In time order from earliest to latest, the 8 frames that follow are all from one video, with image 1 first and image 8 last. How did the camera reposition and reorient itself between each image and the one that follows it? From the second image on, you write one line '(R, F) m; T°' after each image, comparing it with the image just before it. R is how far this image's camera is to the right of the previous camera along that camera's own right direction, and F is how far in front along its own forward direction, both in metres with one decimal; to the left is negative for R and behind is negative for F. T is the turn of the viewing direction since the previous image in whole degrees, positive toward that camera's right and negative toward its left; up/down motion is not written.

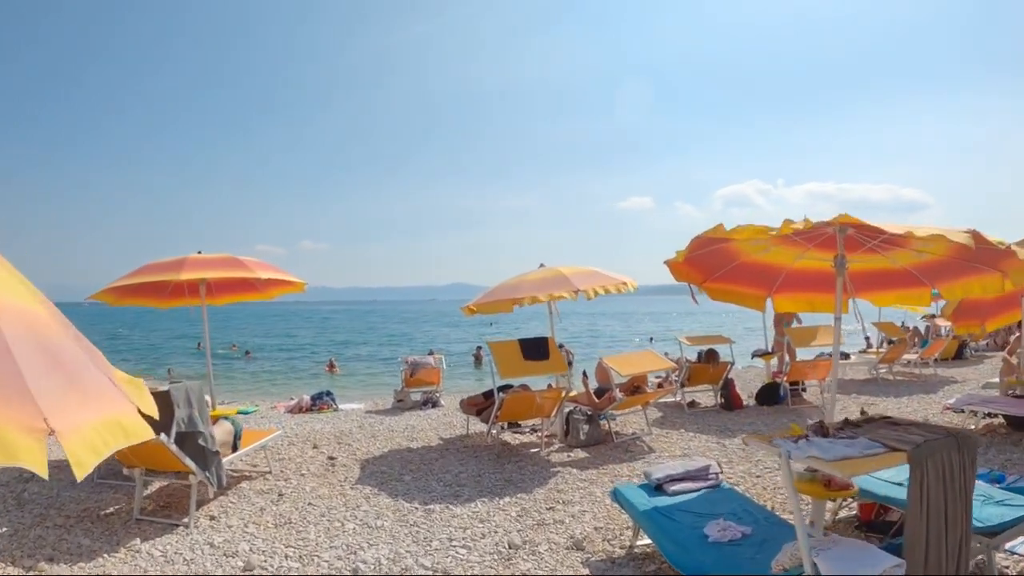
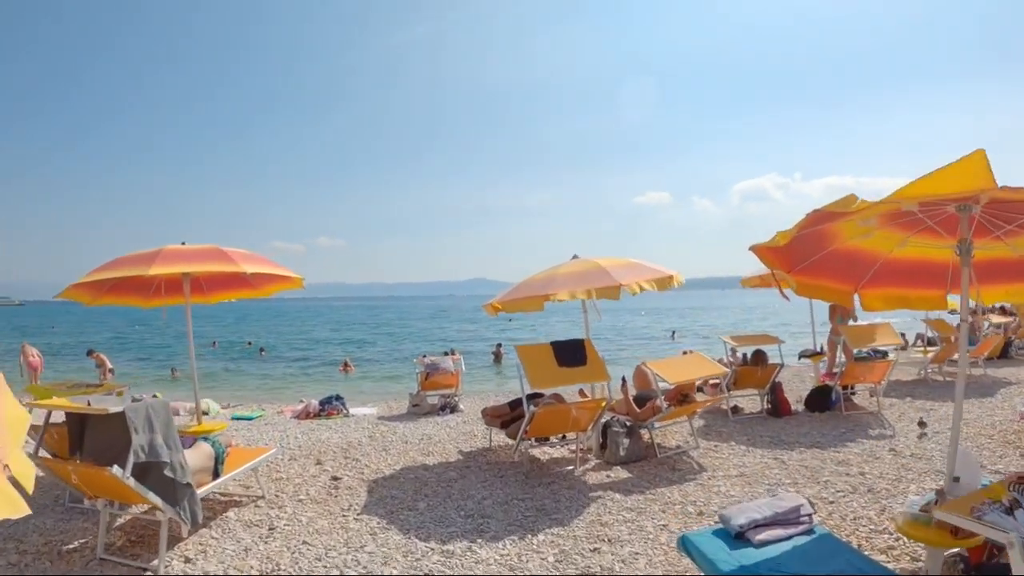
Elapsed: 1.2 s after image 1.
(-0.1, +1.0) m; -2°
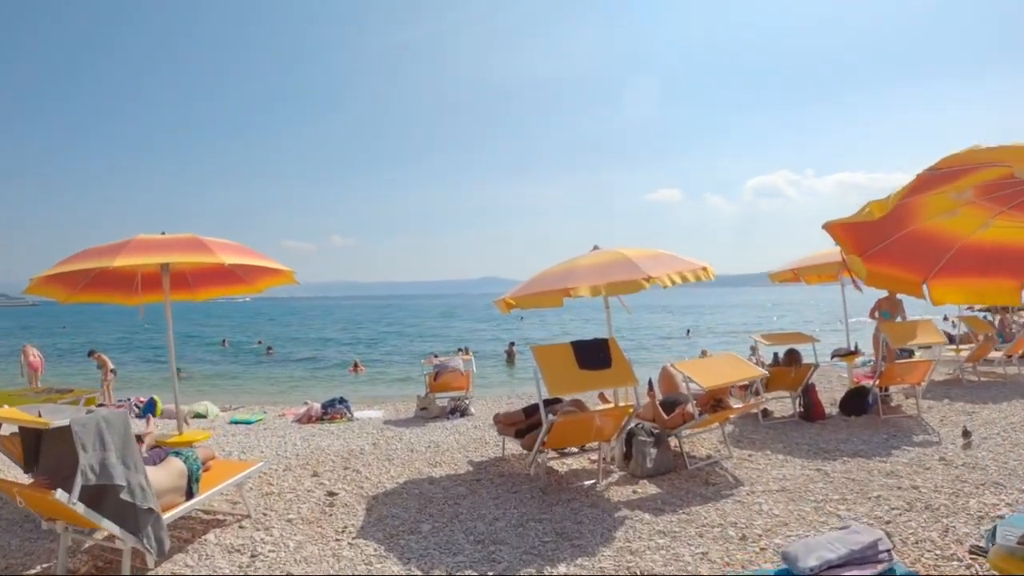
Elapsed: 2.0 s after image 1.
(0.0, +0.6) m; -1°
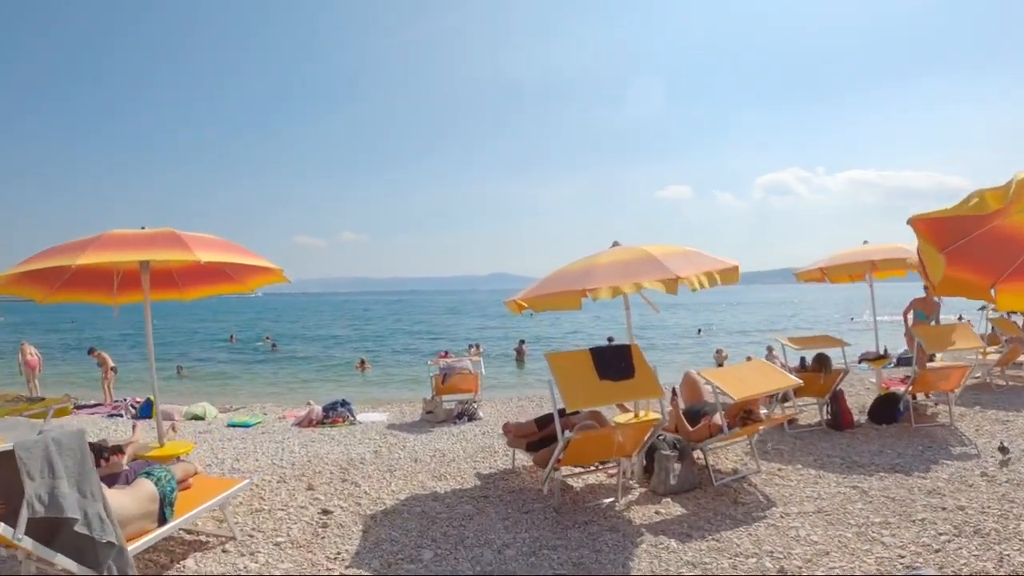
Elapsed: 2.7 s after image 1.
(0.0, +0.5) m; -1°
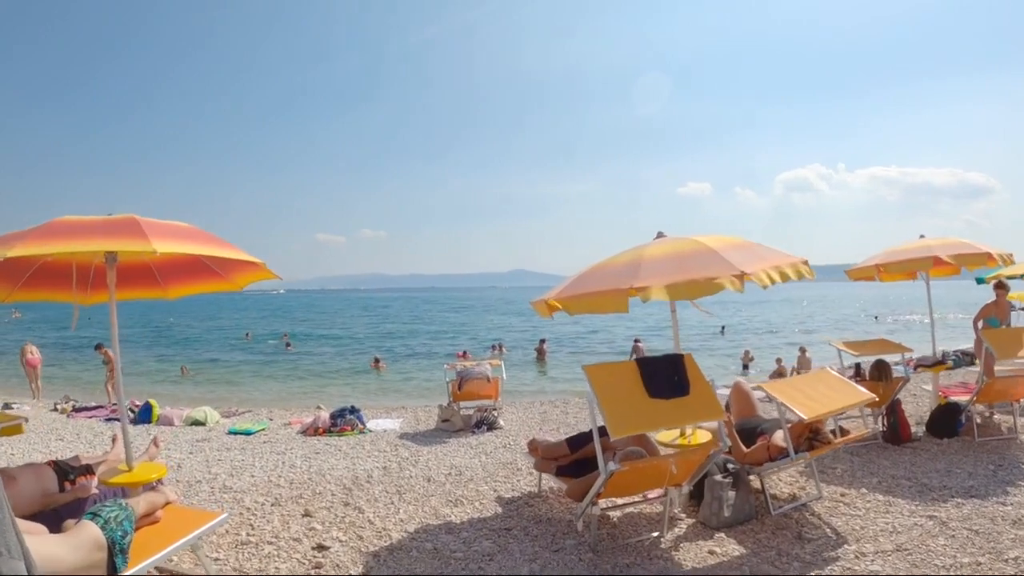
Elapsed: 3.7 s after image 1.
(-0.1, +0.8) m; -2°
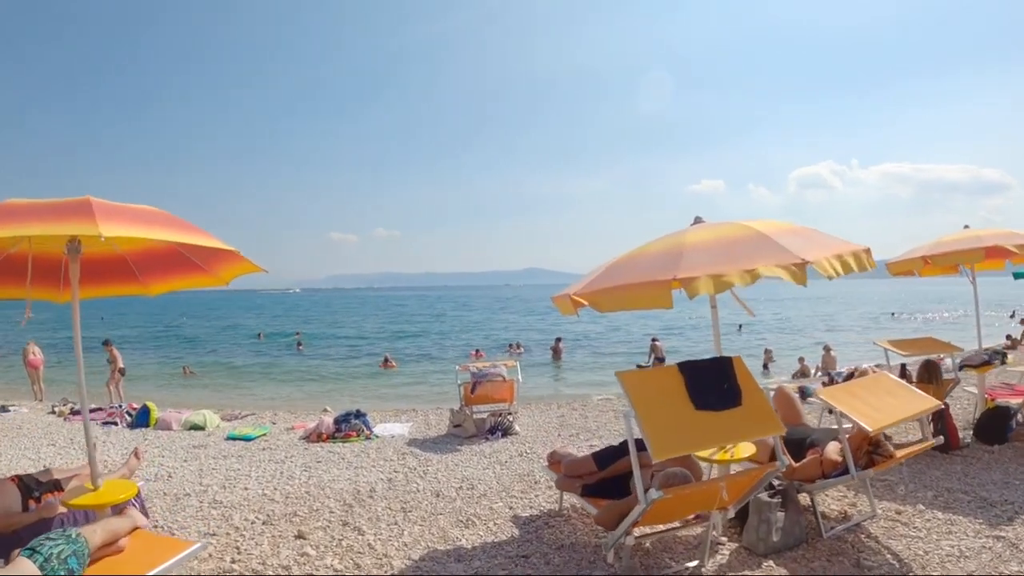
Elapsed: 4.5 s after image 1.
(0.0, +0.6) m; -1°
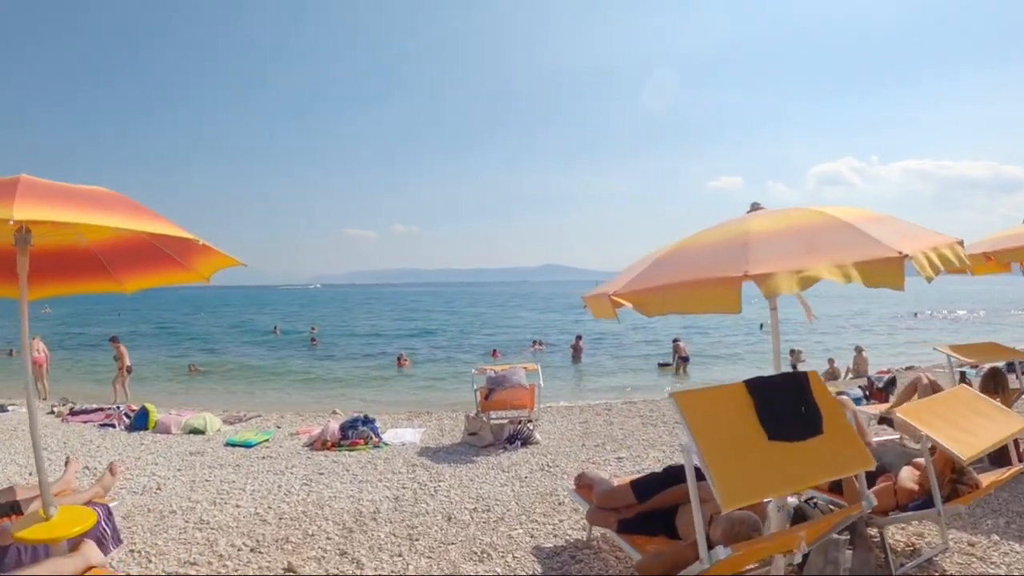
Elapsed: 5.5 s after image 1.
(0.0, +0.6) m; -2°
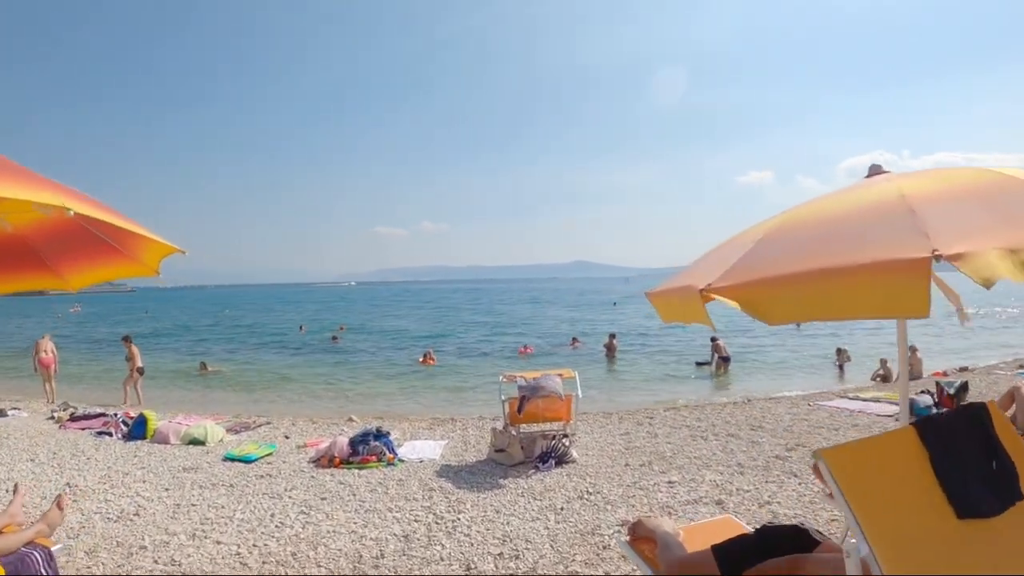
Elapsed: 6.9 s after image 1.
(0.0, +0.9) m; -3°
